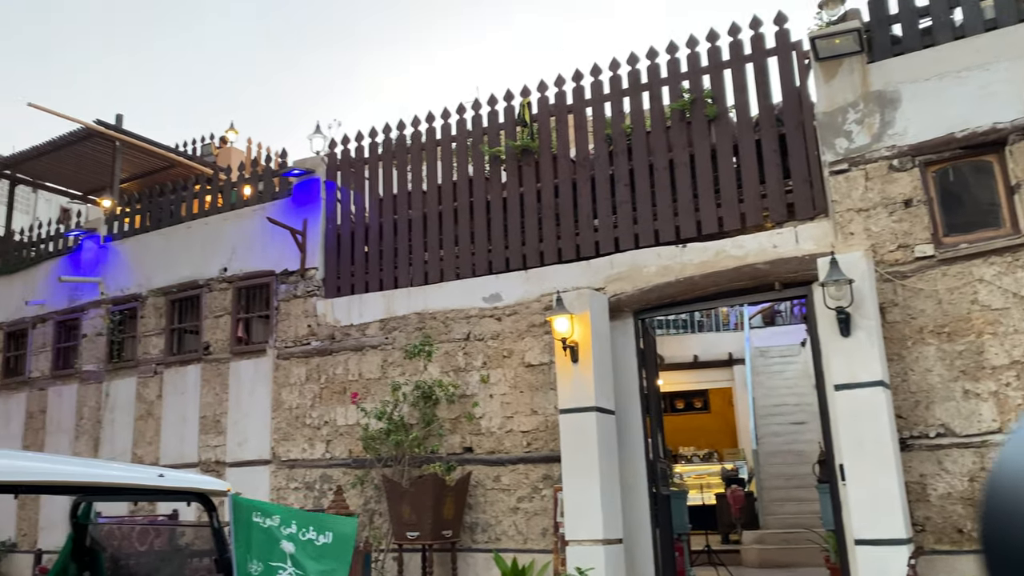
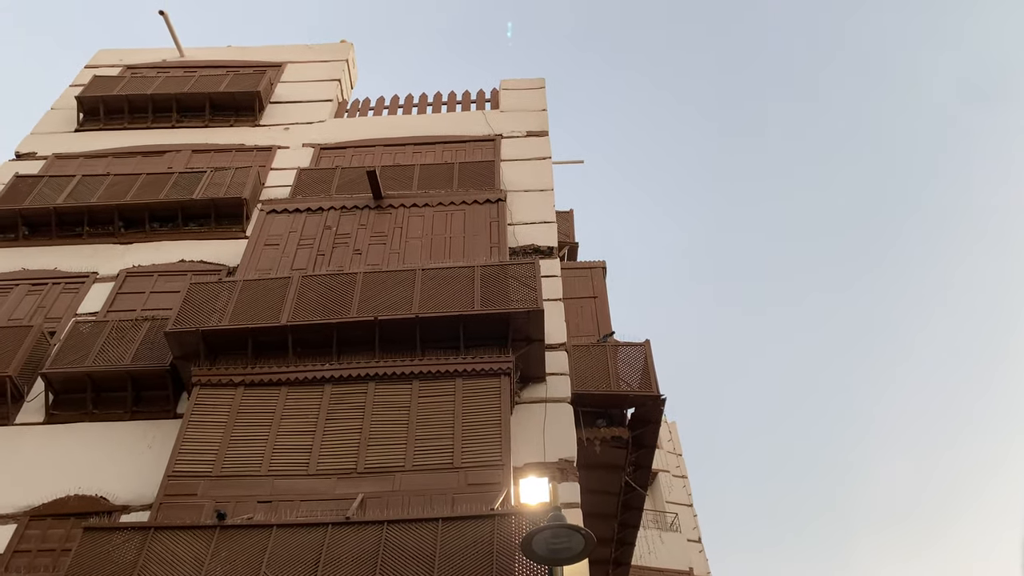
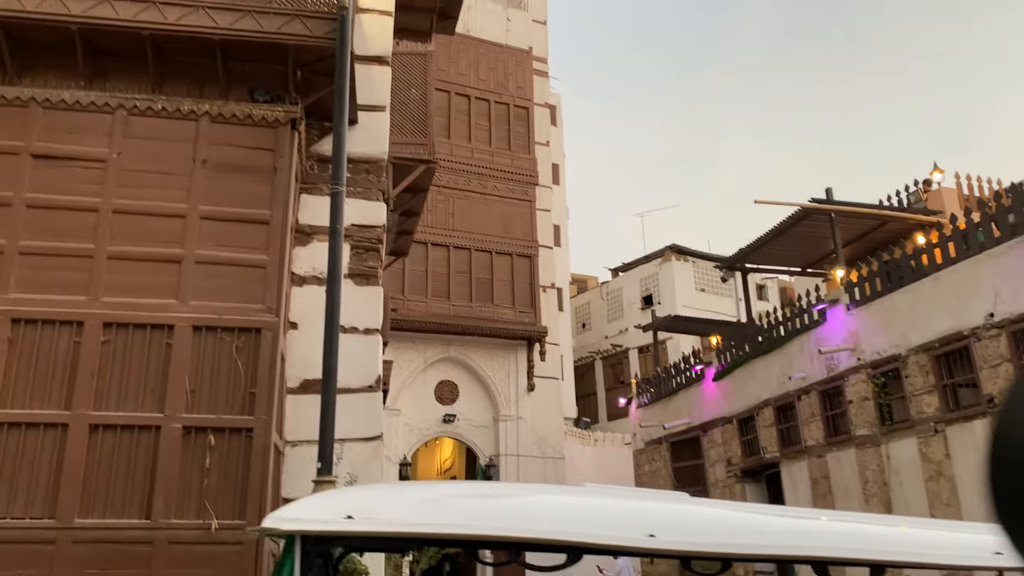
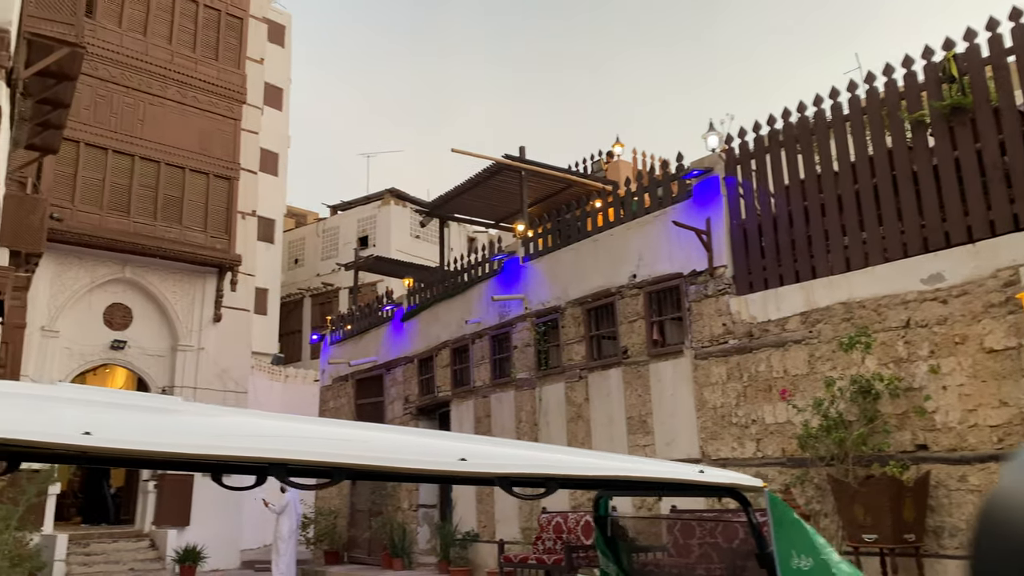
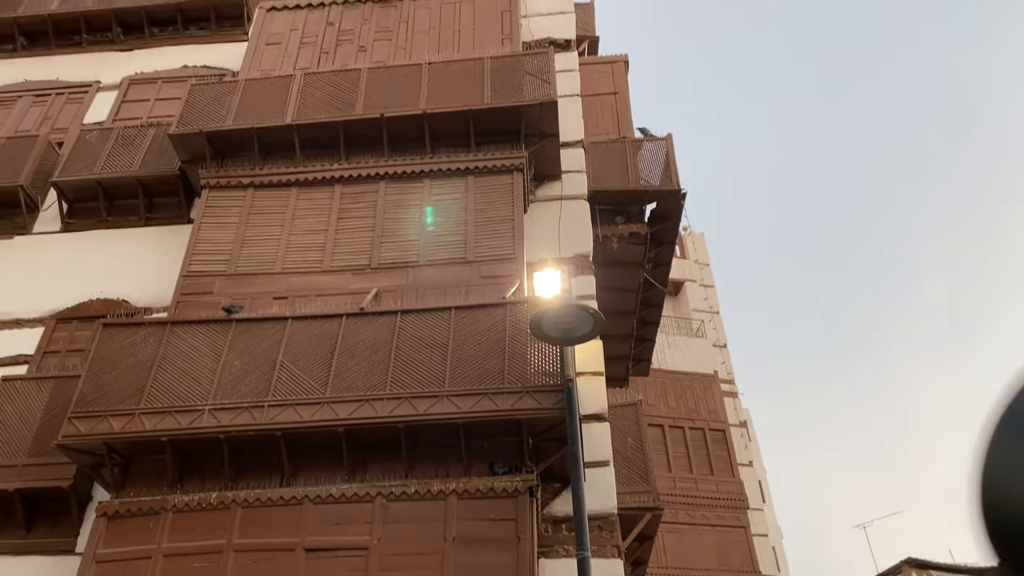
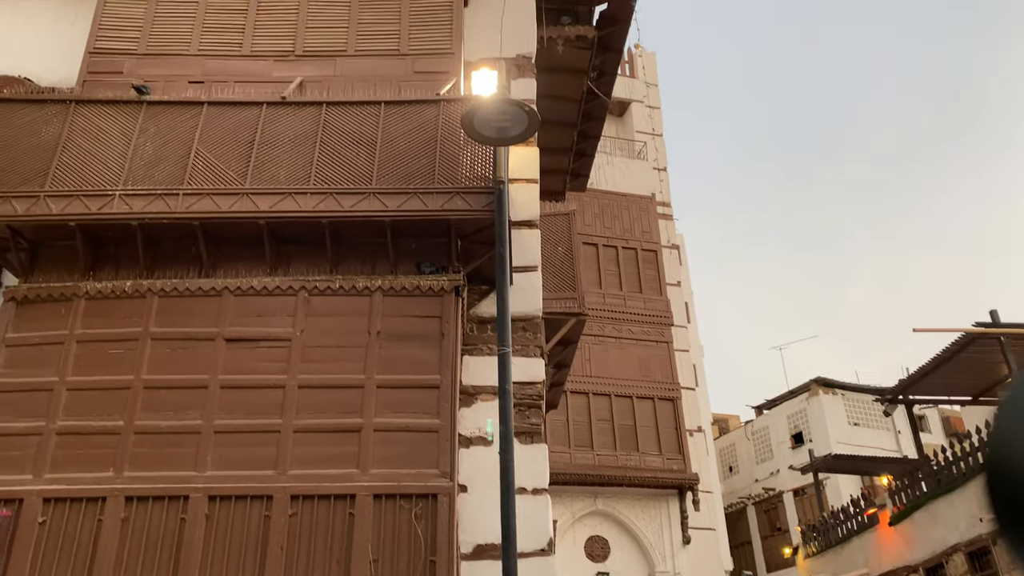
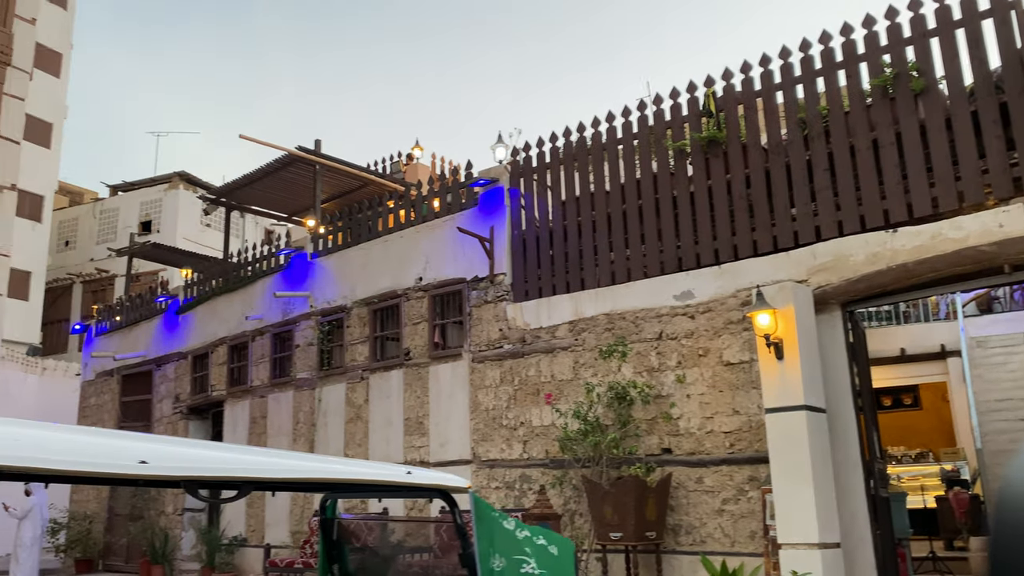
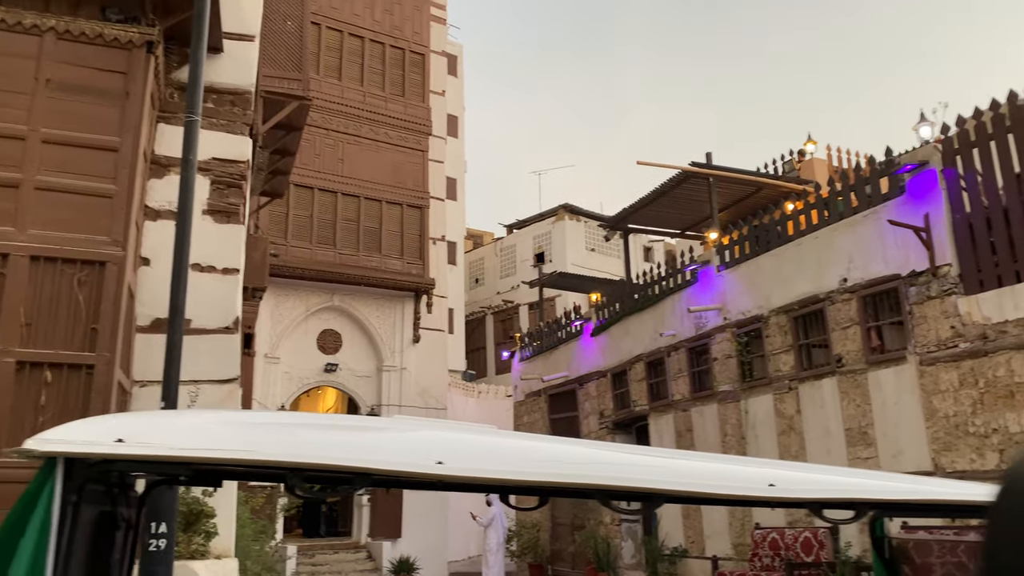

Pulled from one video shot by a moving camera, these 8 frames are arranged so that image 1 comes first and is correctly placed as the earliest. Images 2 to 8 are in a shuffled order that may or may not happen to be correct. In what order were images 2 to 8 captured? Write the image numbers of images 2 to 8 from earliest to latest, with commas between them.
7, 4, 8, 3, 6, 5, 2
